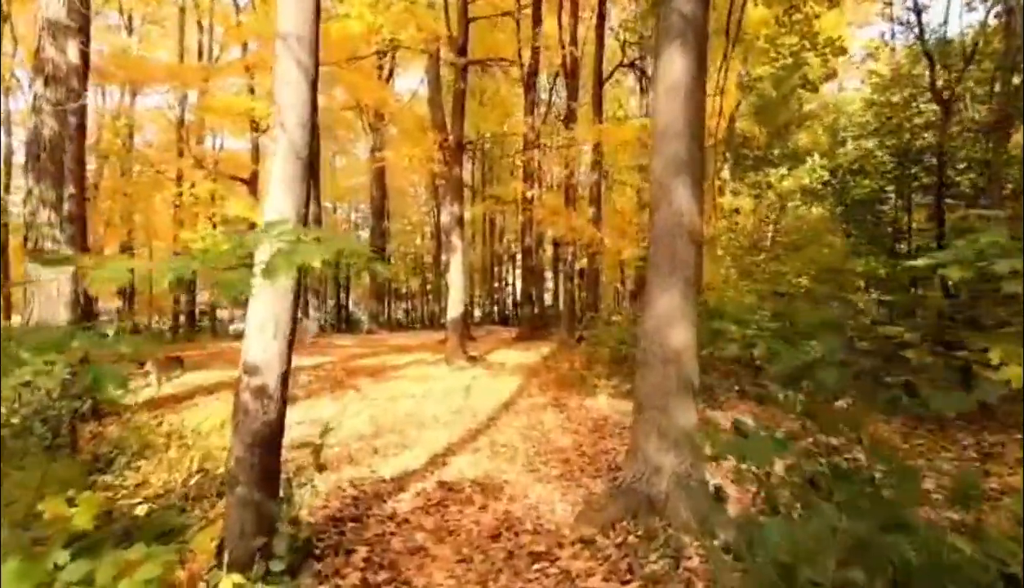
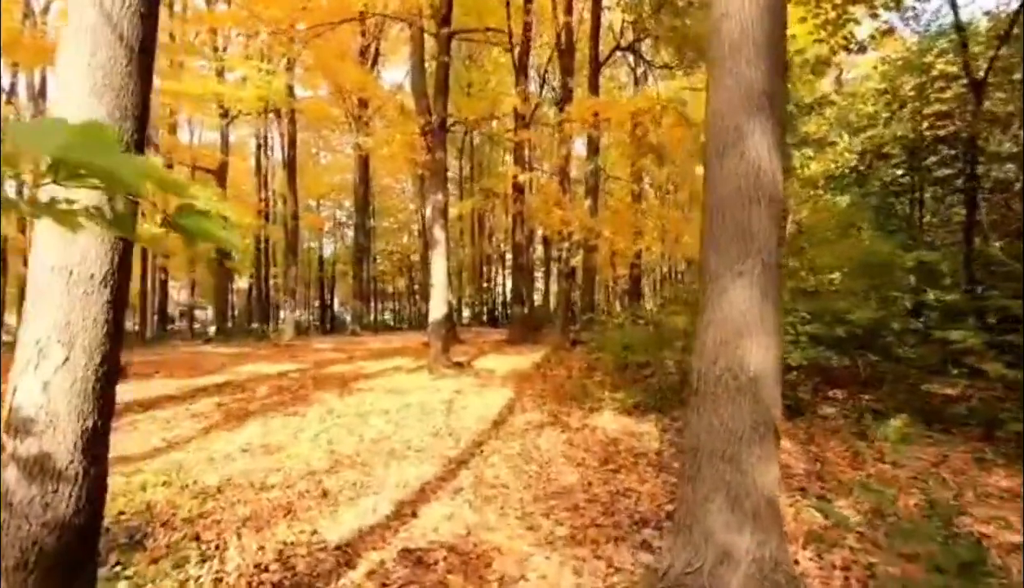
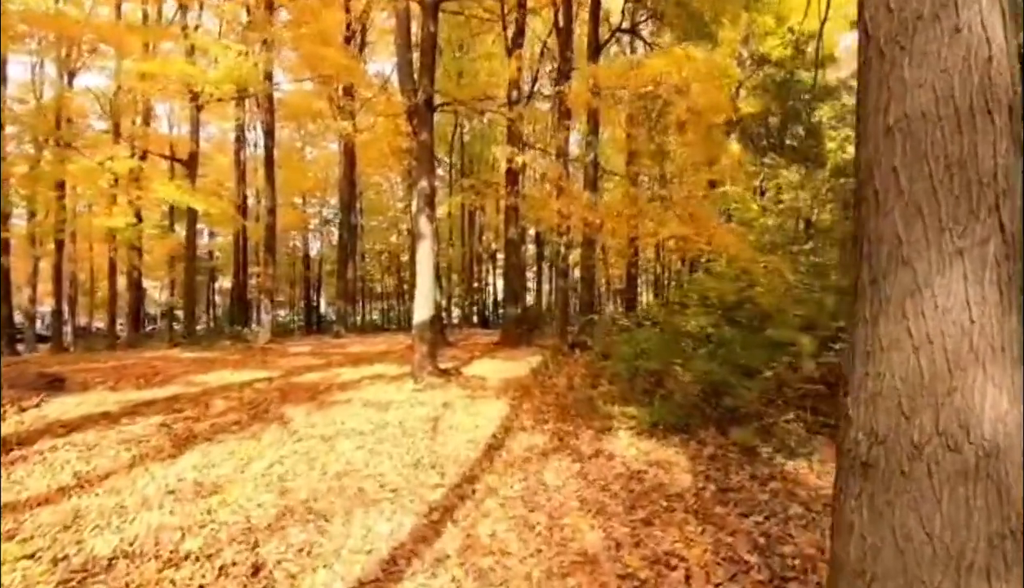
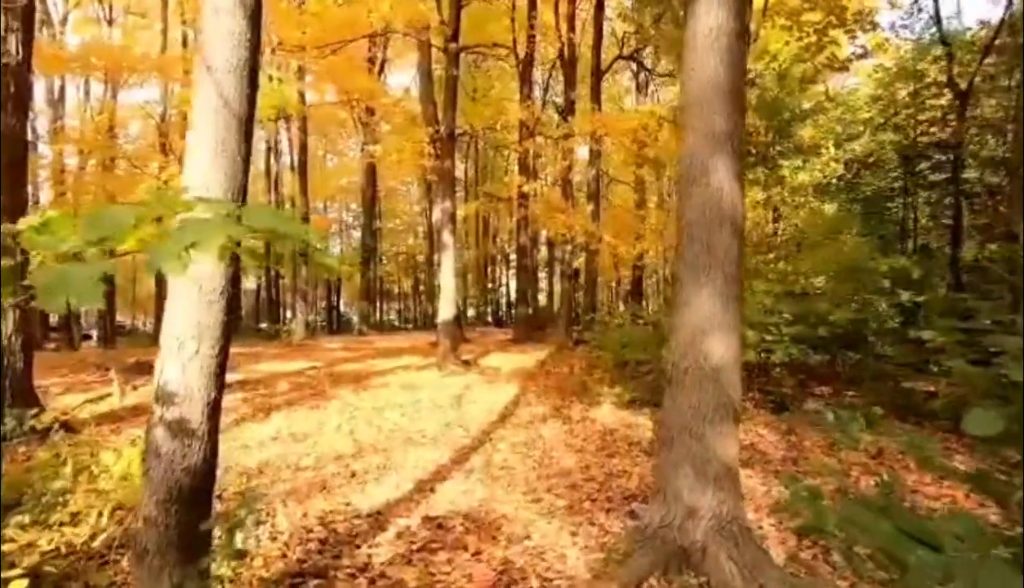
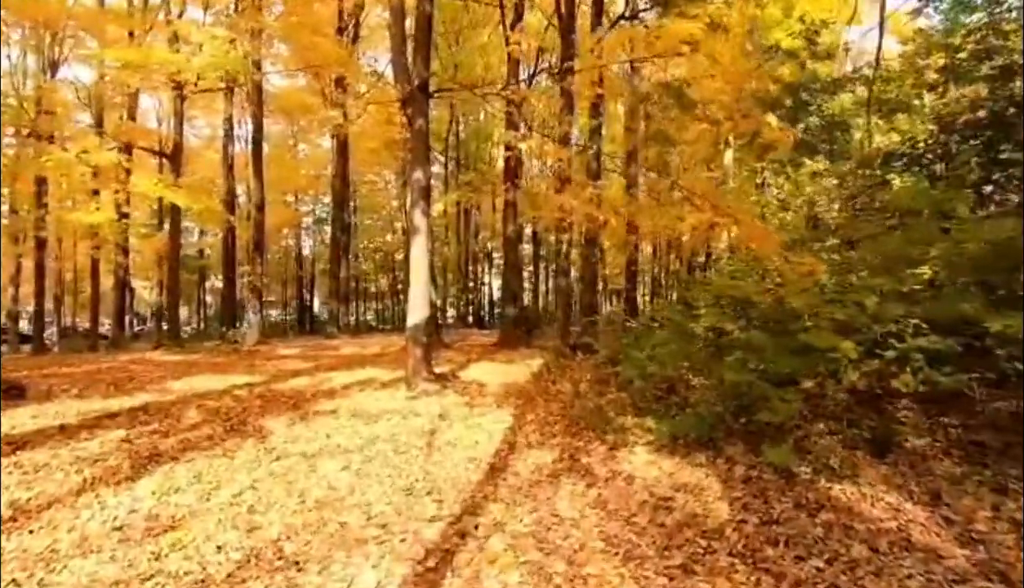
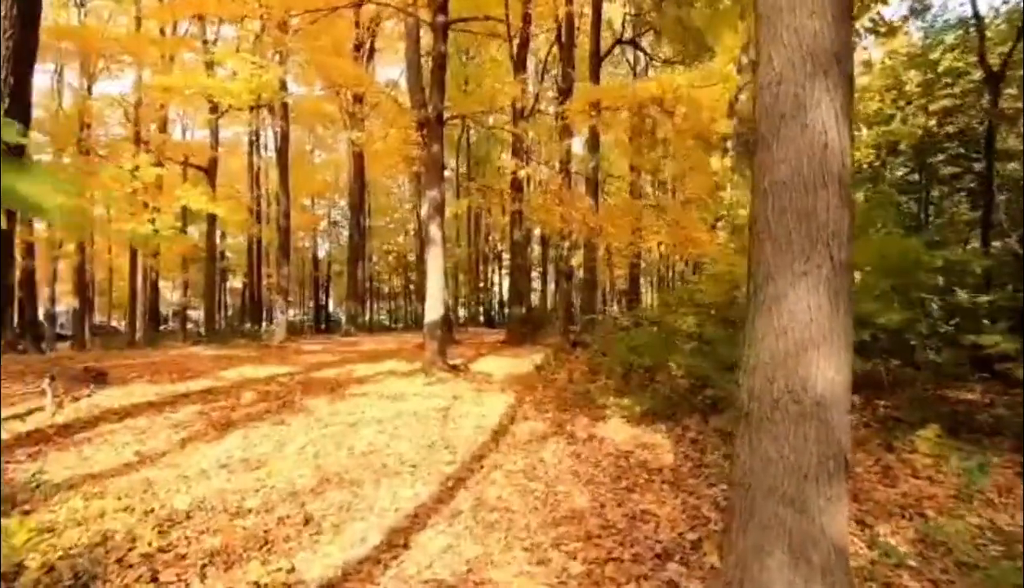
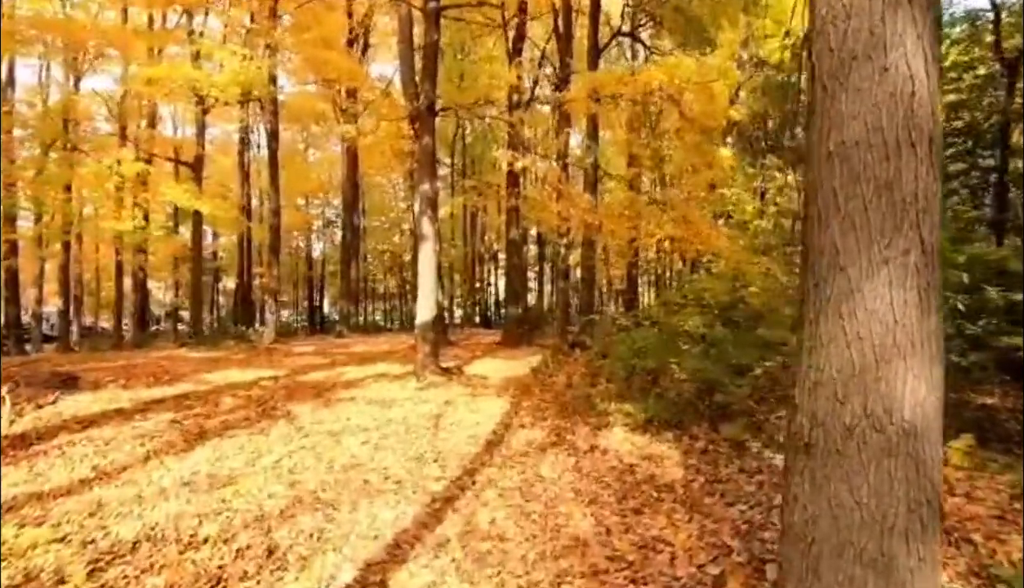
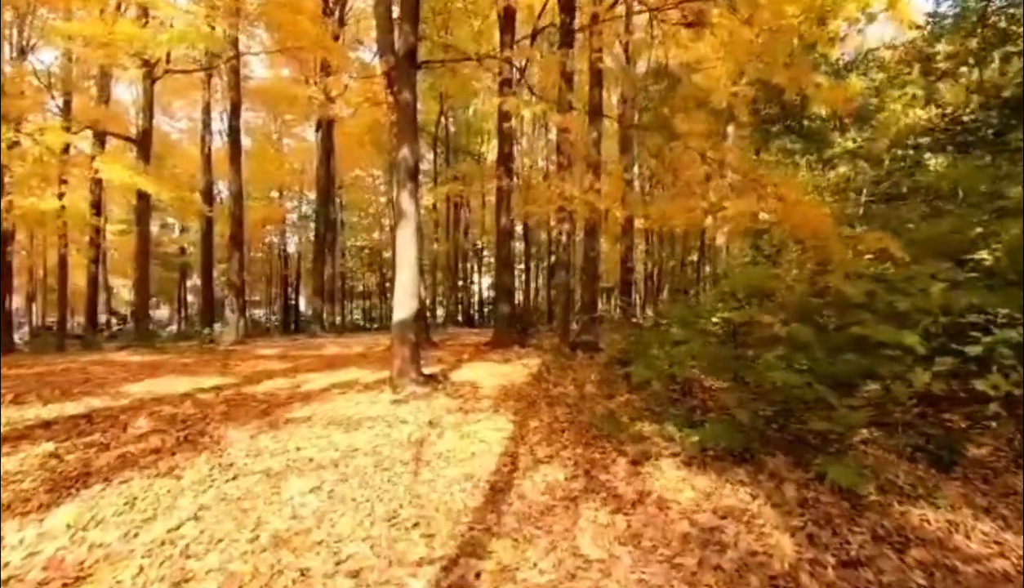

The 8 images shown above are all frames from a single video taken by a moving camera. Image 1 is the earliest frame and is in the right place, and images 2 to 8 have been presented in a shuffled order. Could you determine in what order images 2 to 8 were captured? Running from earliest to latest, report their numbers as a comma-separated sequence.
4, 2, 6, 7, 3, 5, 8
